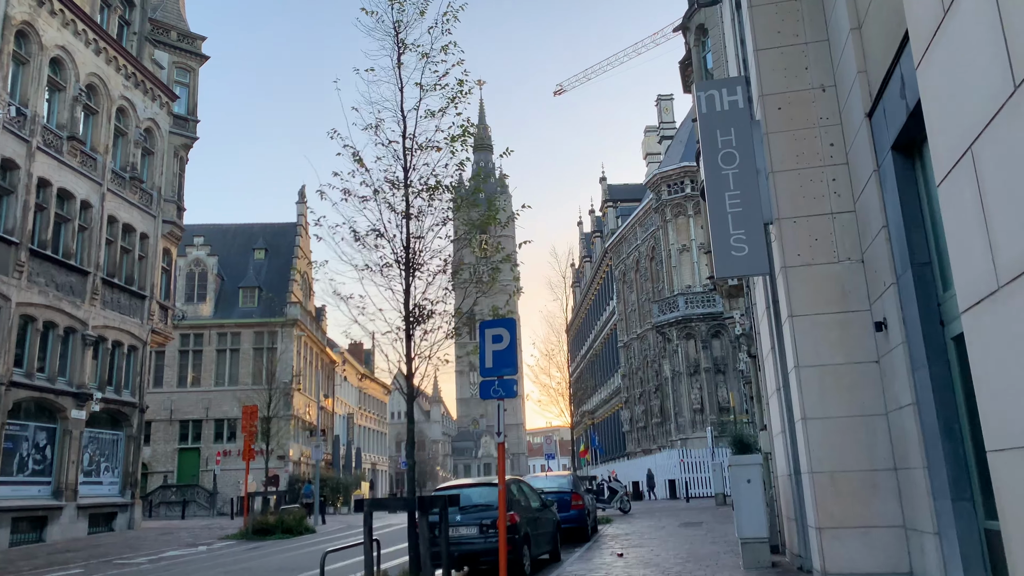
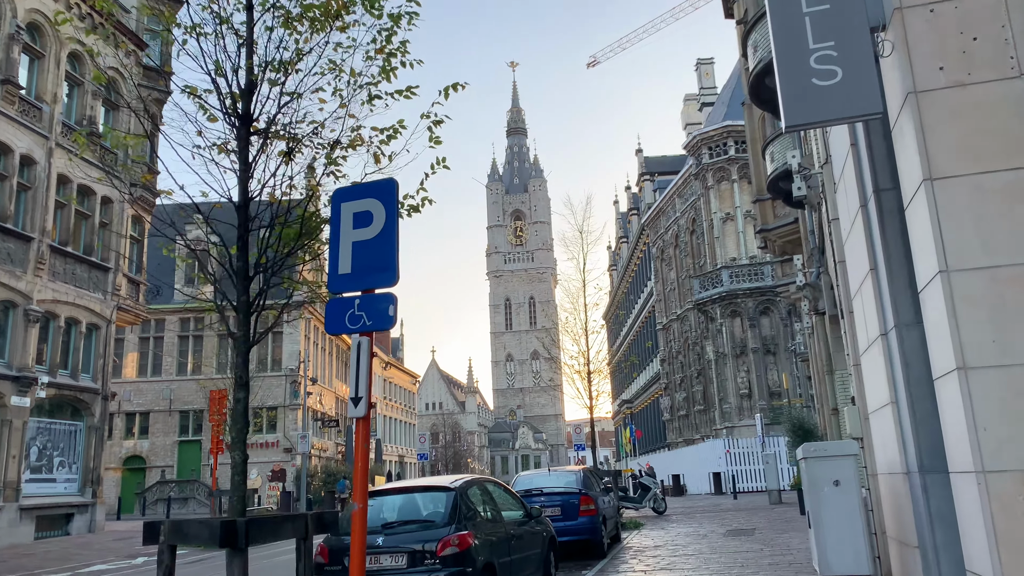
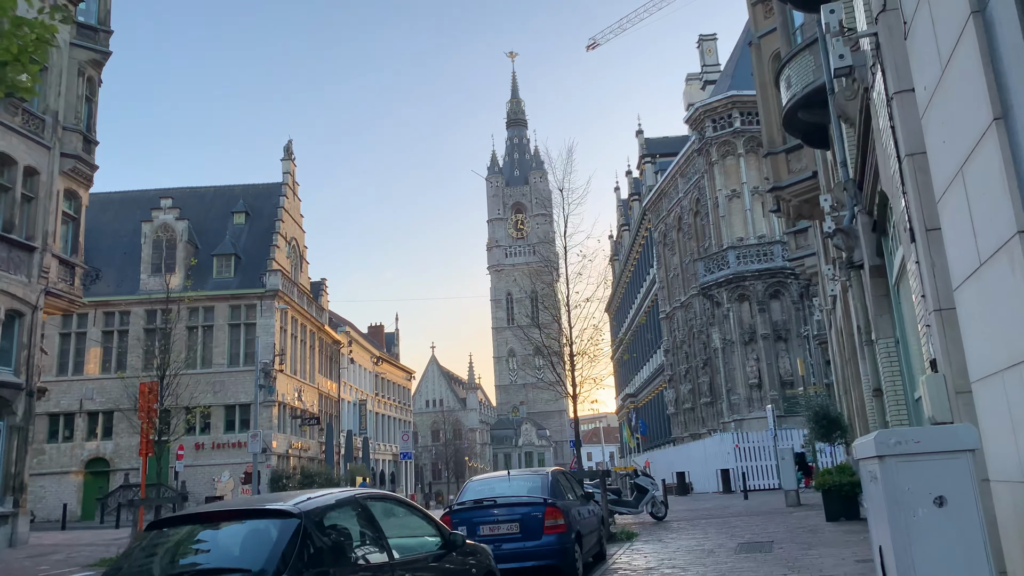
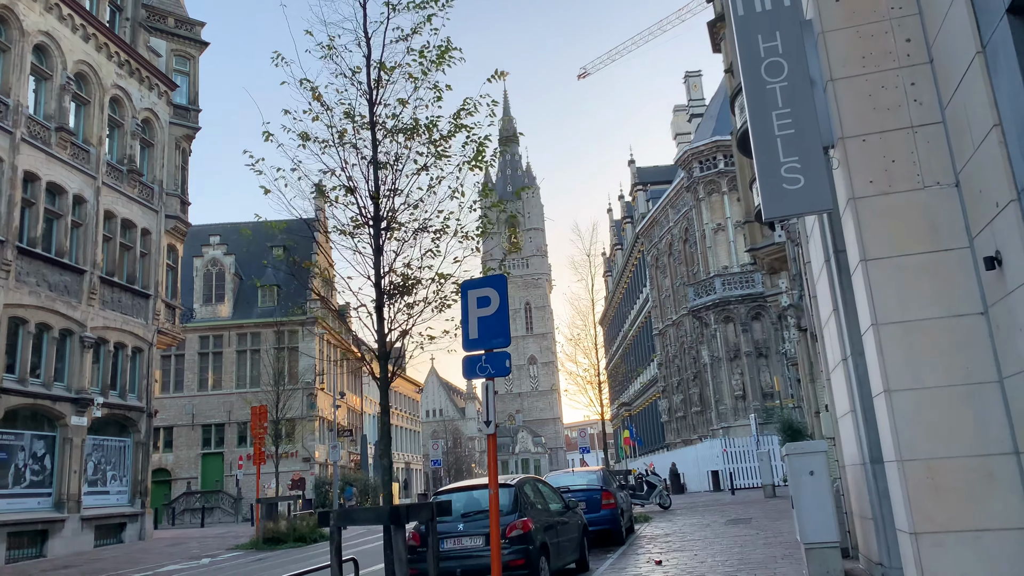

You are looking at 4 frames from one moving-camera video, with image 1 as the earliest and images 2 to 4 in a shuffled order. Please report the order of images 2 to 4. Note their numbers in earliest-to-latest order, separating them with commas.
4, 2, 3
